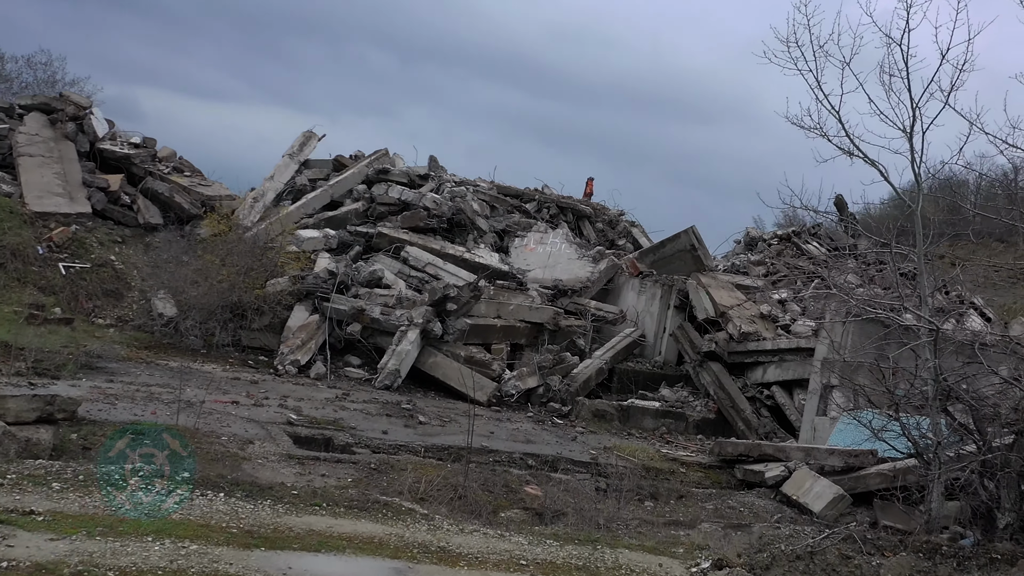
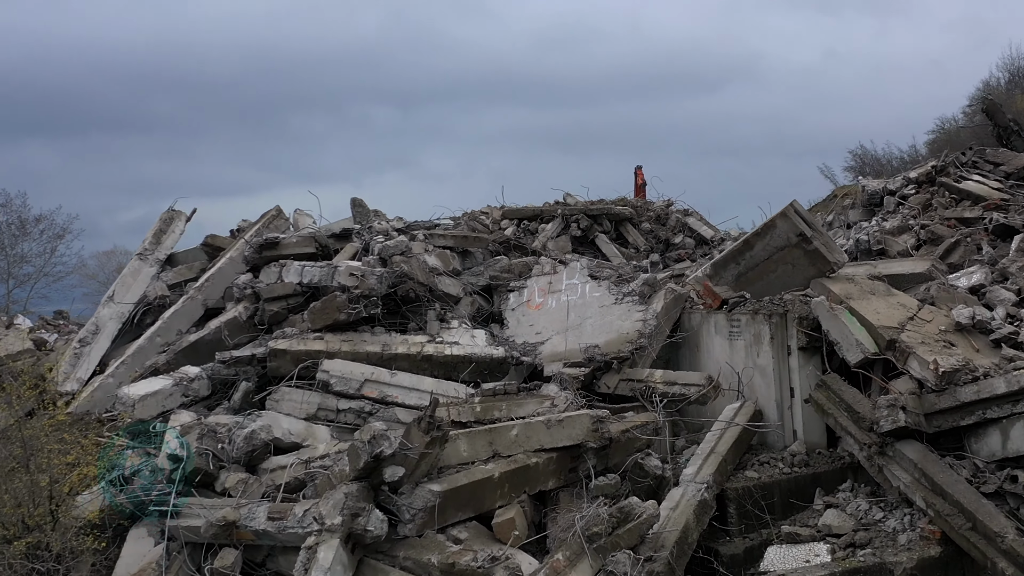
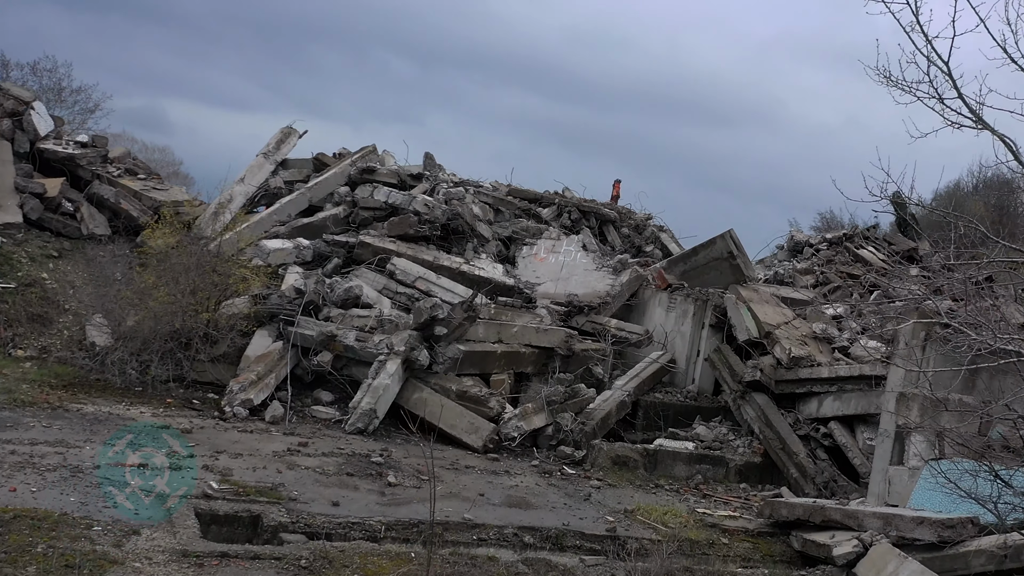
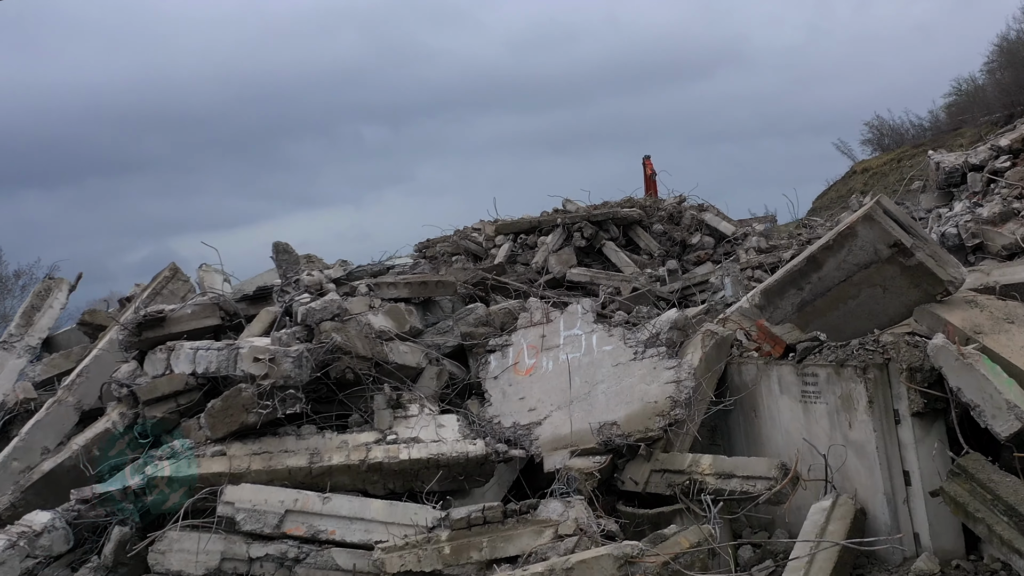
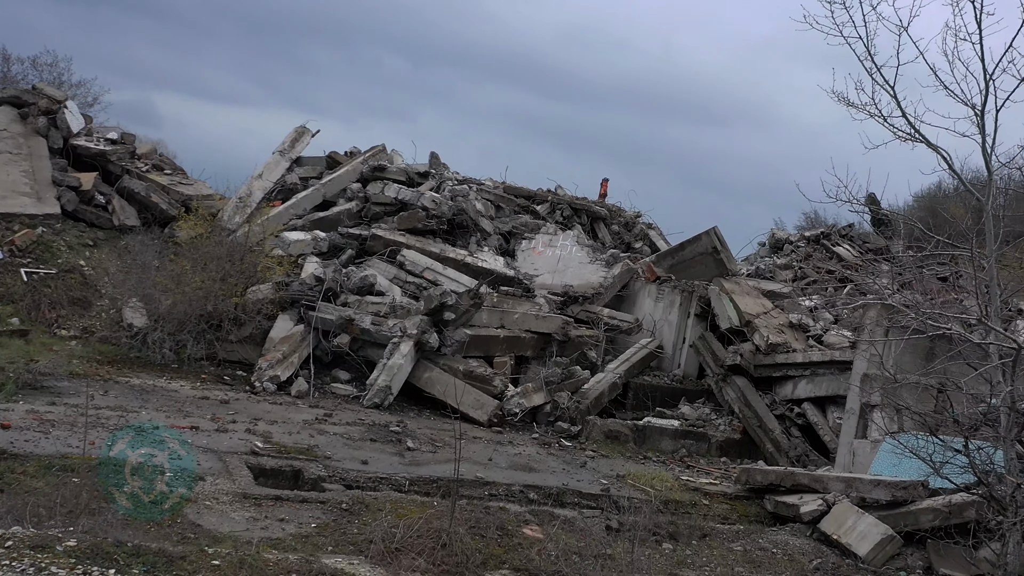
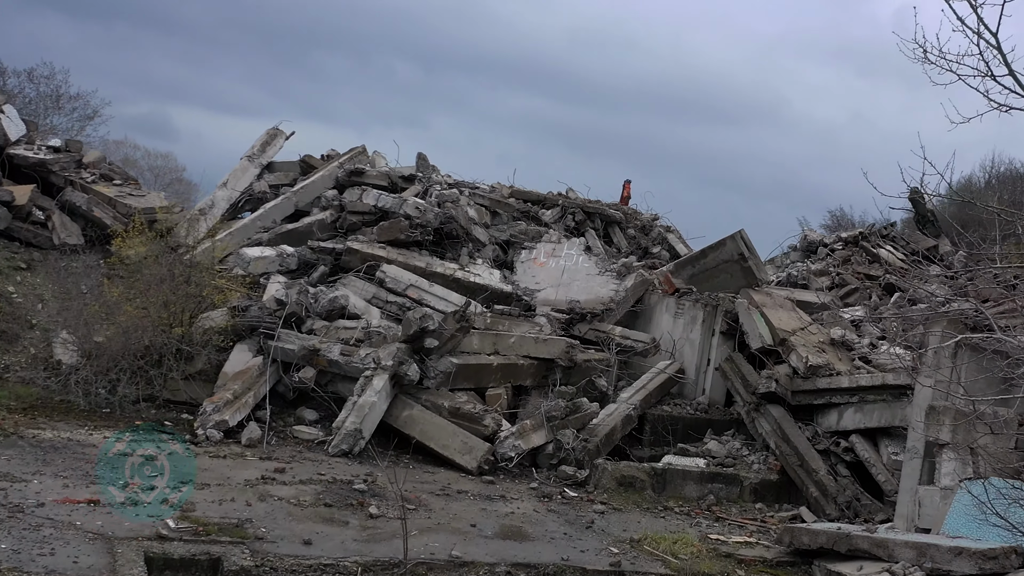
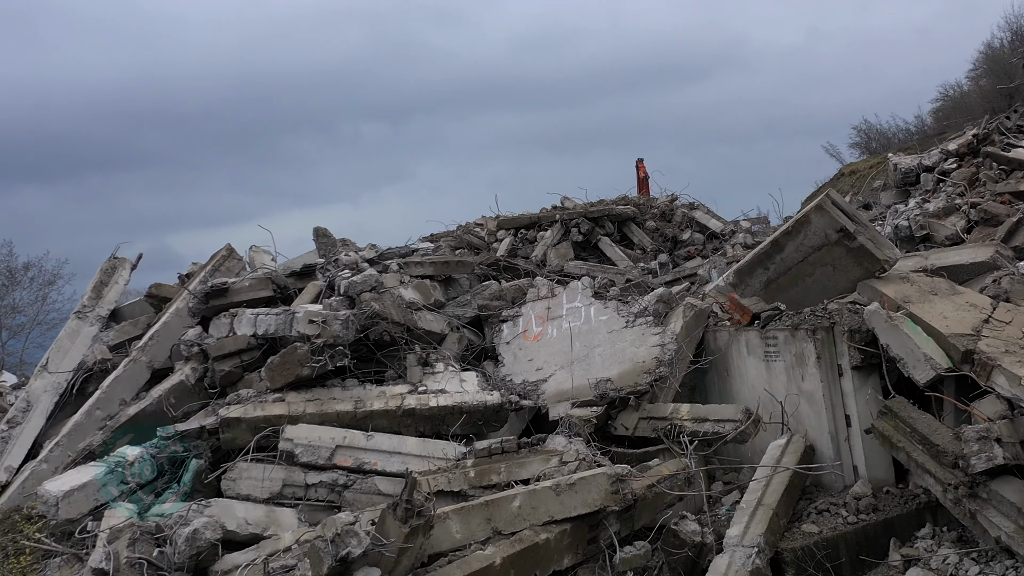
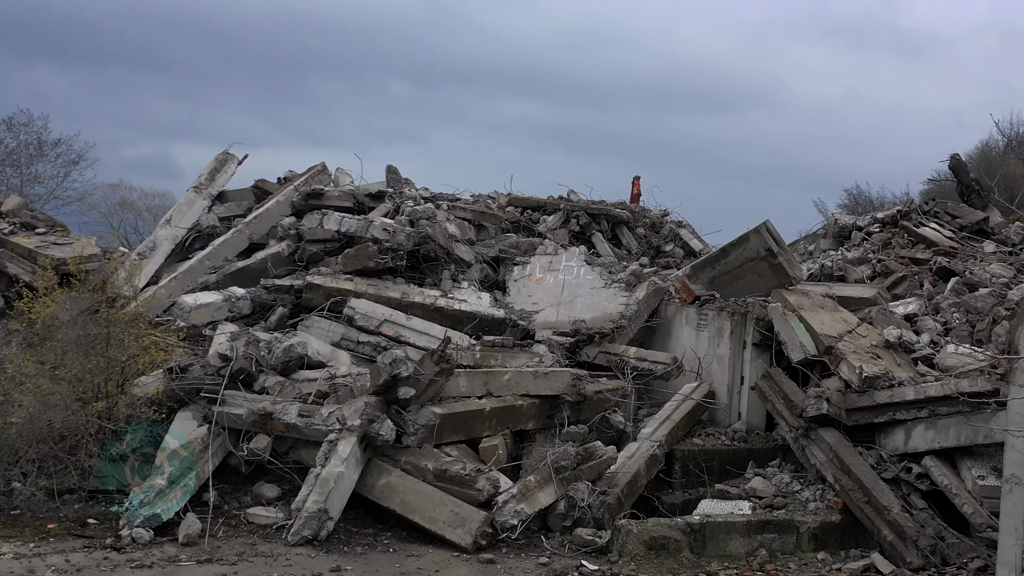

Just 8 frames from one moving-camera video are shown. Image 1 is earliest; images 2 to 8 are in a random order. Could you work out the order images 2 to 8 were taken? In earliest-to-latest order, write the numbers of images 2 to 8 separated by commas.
5, 3, 6, 8, 2, 7, 4
